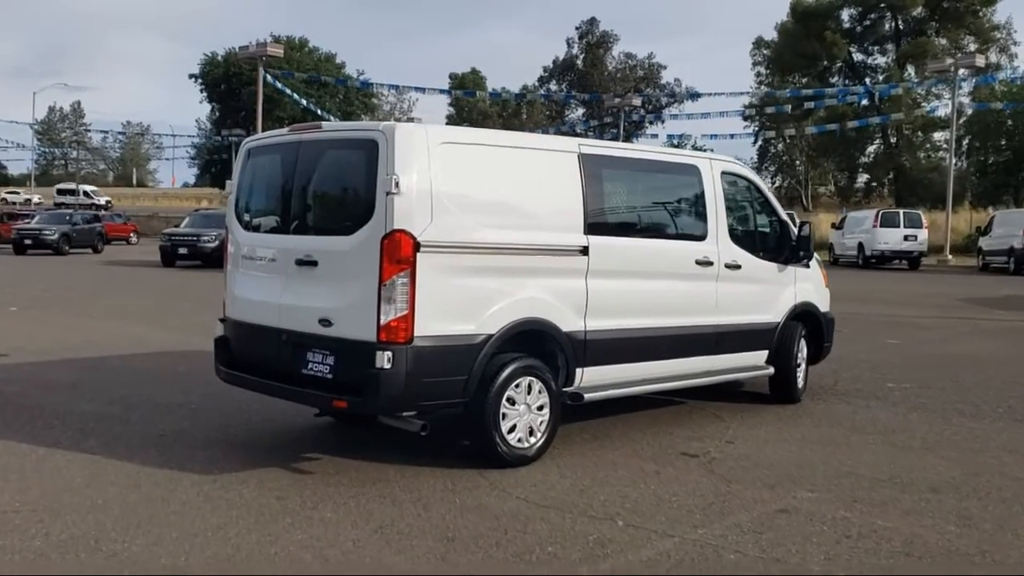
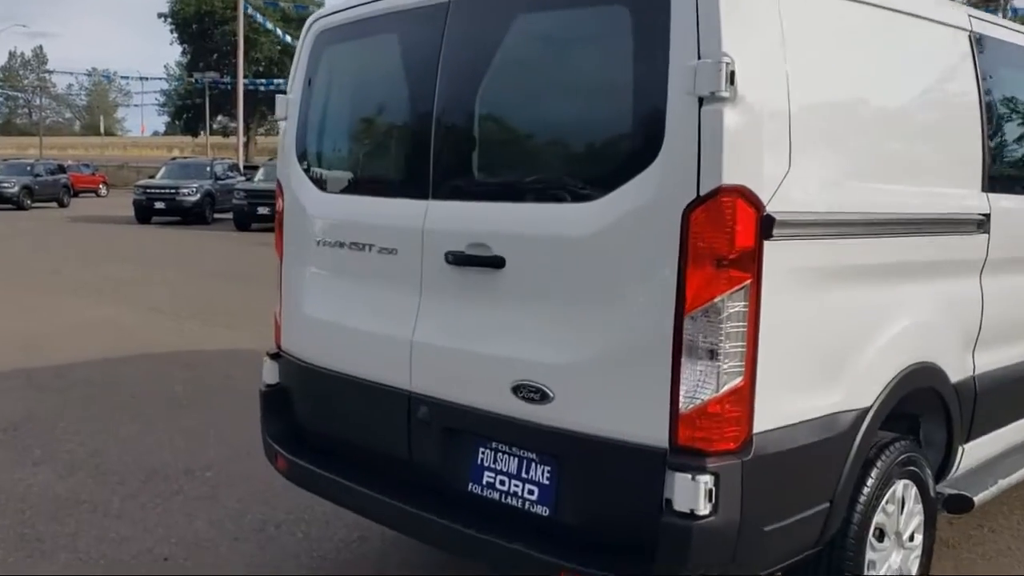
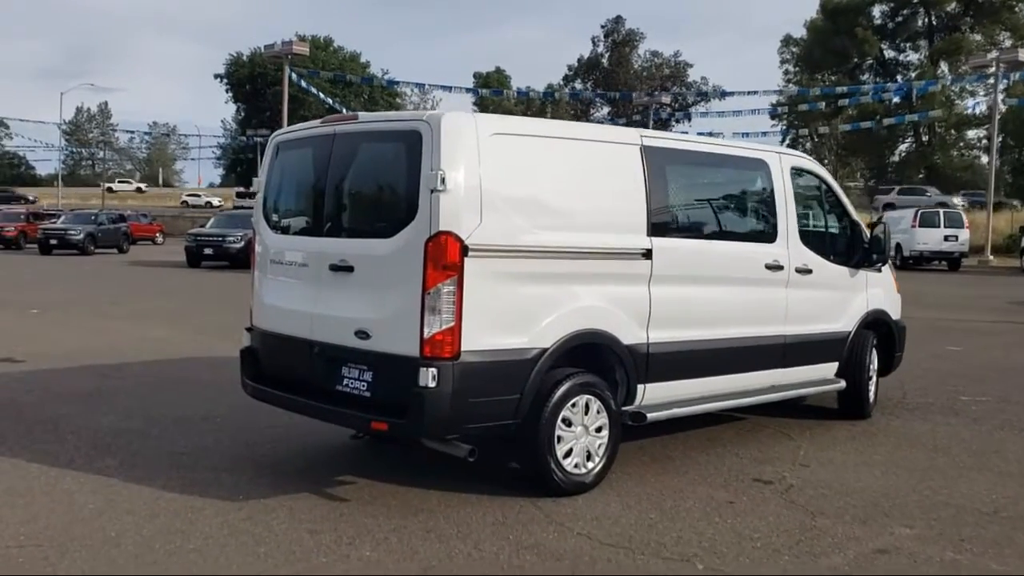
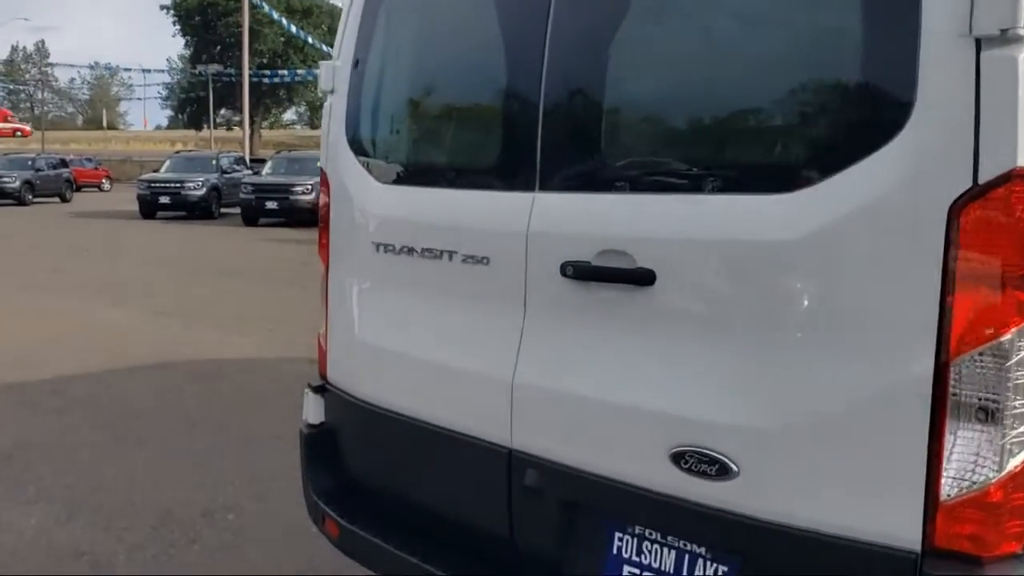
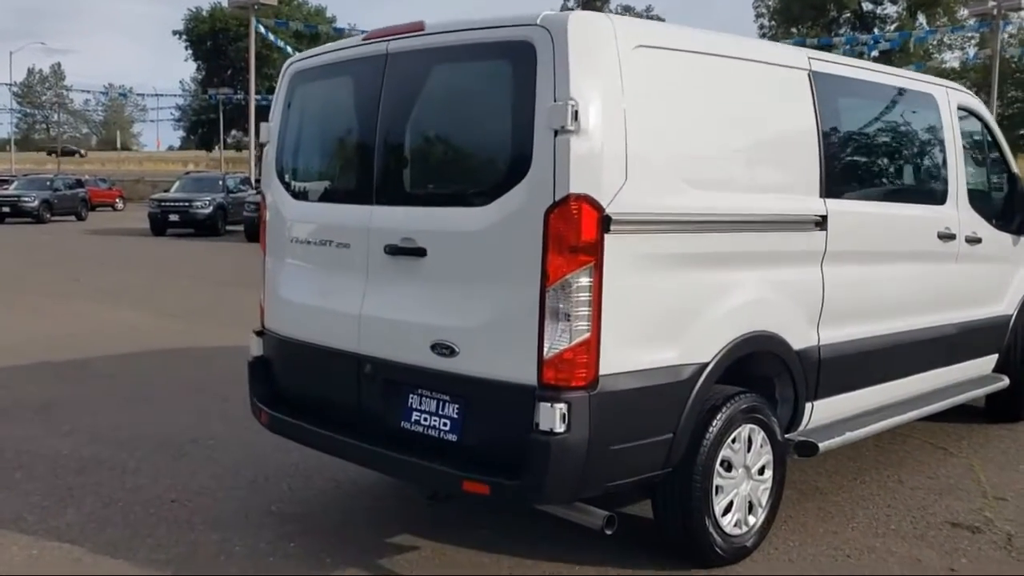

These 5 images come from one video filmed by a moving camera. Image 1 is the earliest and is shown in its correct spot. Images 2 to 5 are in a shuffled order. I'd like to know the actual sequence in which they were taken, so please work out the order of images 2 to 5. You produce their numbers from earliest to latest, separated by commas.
3, 5, 2, 4
